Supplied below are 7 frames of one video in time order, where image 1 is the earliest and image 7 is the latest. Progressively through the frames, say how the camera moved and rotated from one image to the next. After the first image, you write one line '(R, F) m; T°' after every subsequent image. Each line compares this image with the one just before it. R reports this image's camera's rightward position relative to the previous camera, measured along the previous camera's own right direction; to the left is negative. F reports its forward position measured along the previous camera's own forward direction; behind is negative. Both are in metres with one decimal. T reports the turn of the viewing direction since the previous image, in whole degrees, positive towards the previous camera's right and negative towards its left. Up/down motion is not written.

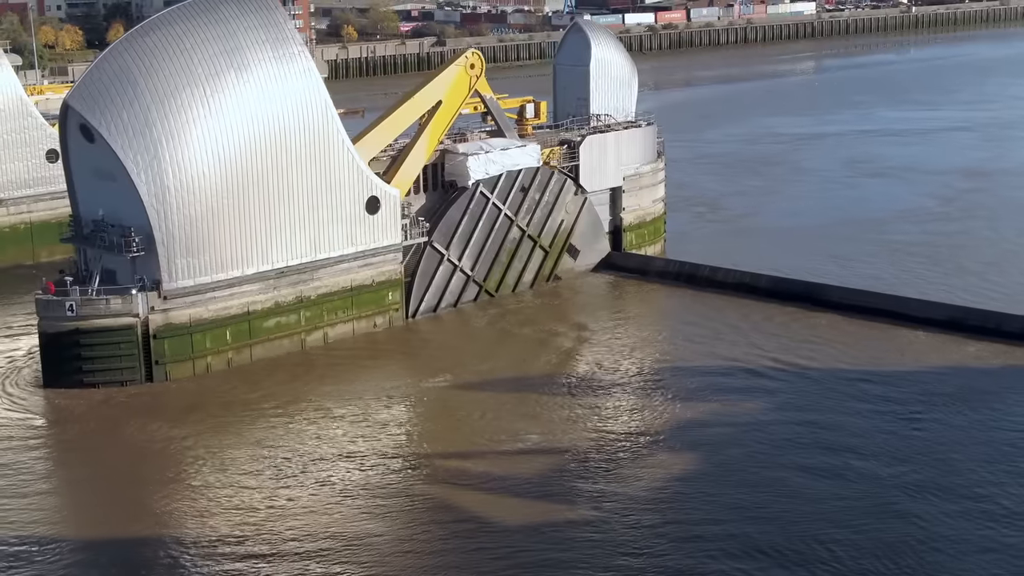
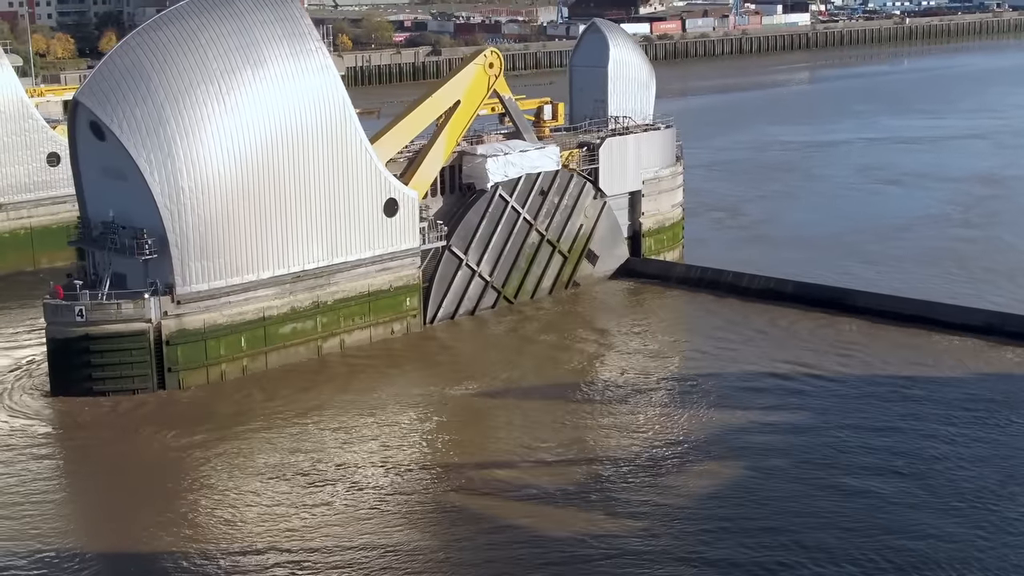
(-0.4, +0.5) m; +1°
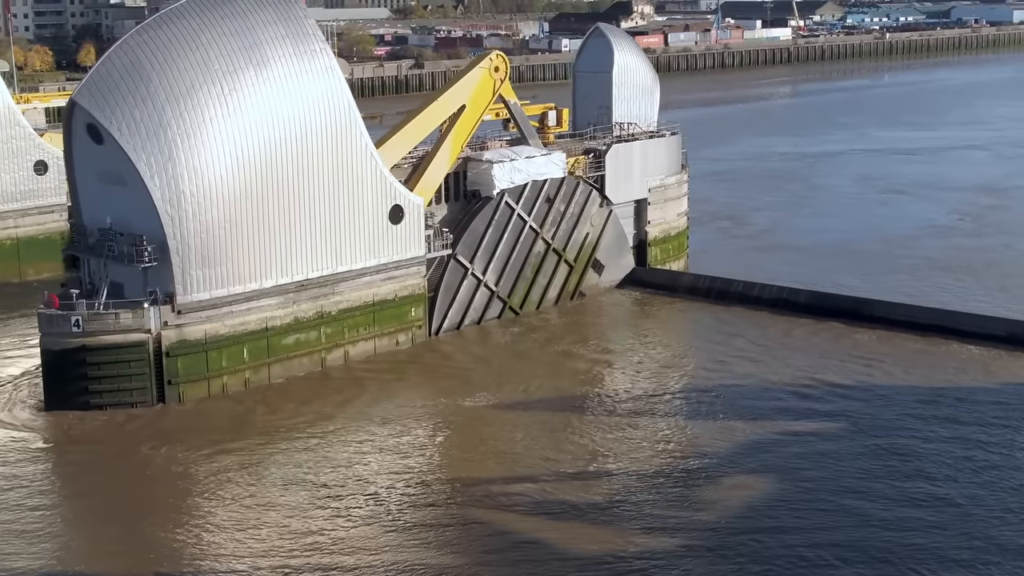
(-0.3, +0.4) m; +1°
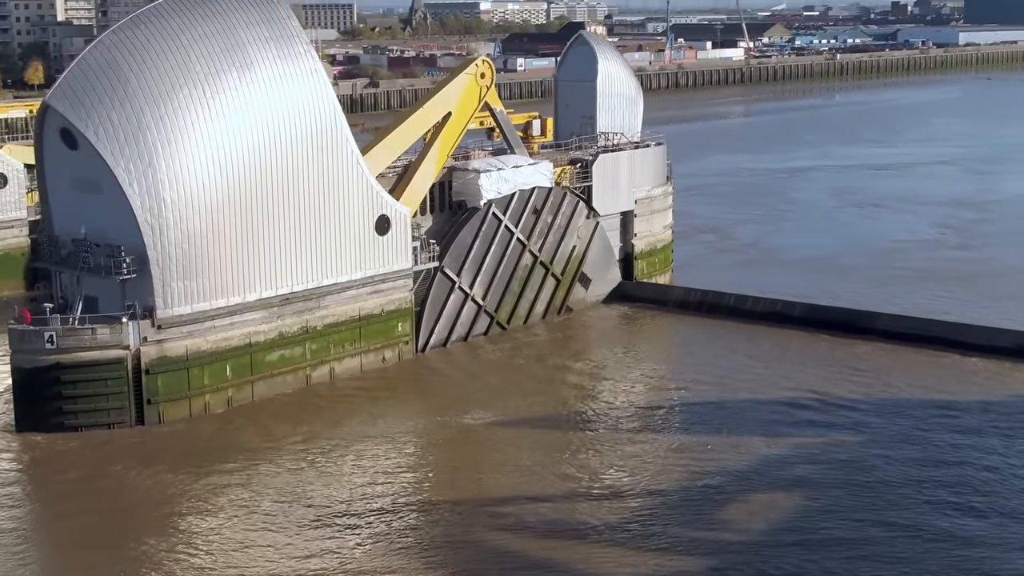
(-0.4, +0.5) m; +2°
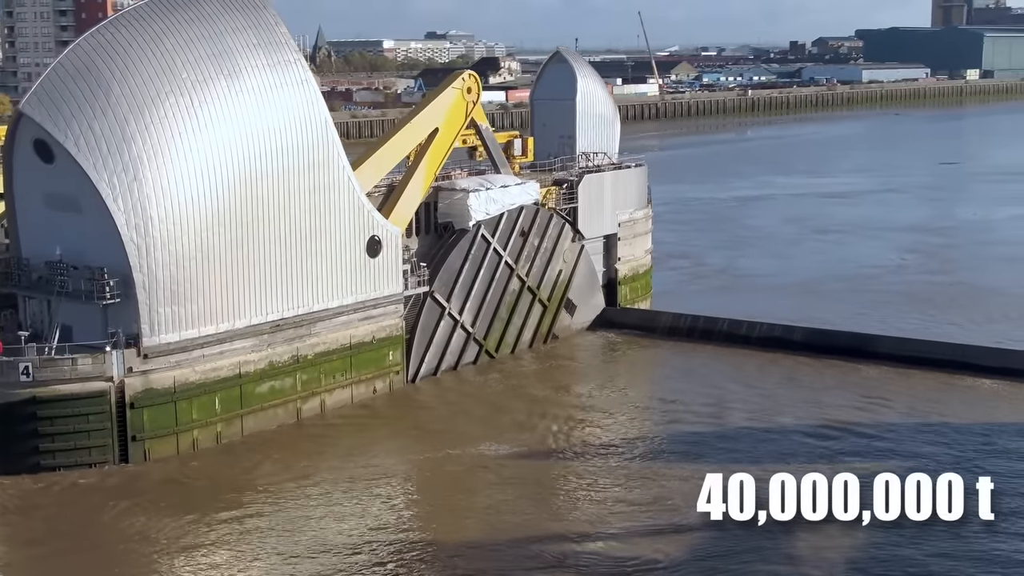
(-0.9, +0.7) m; +4°
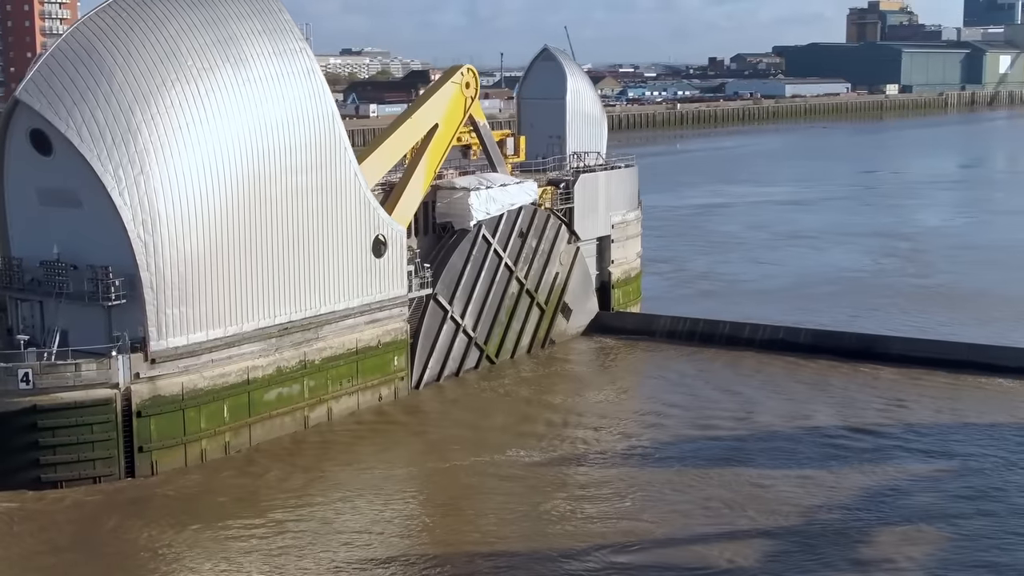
(-0.9, +0.5) m; +4°
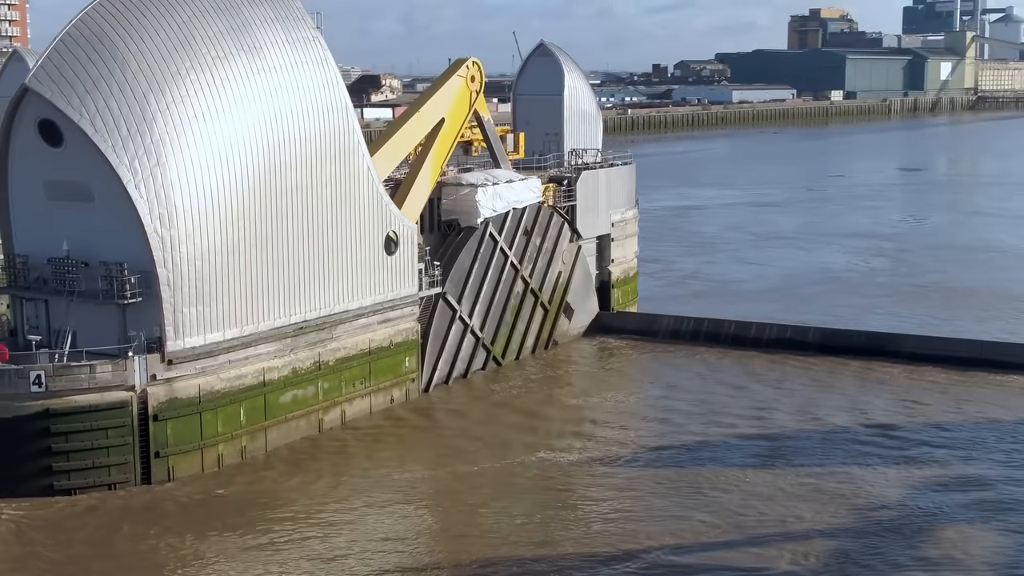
(-0.7, +0.3) m; +3°
